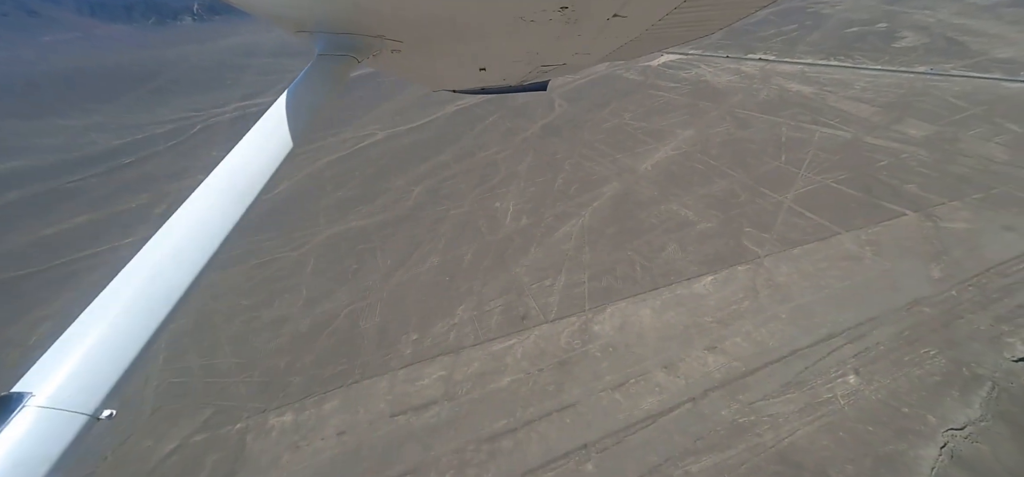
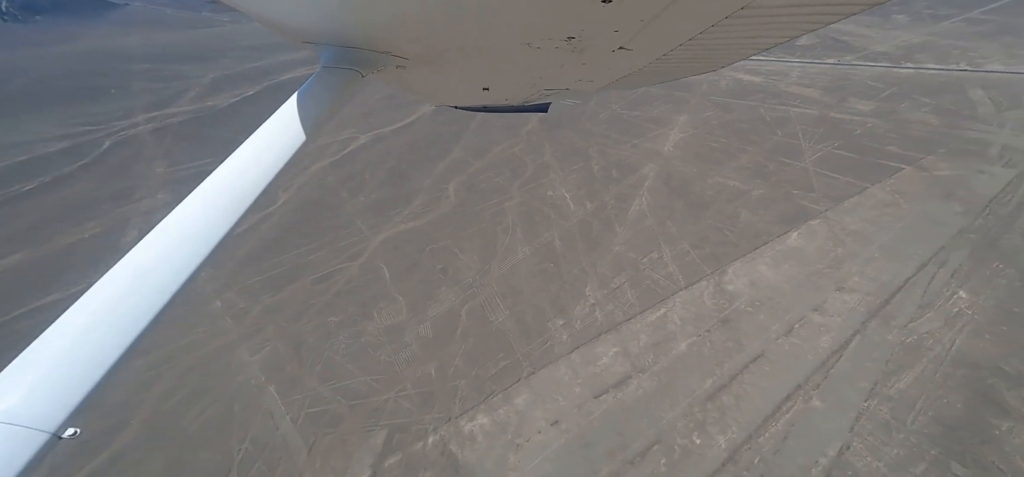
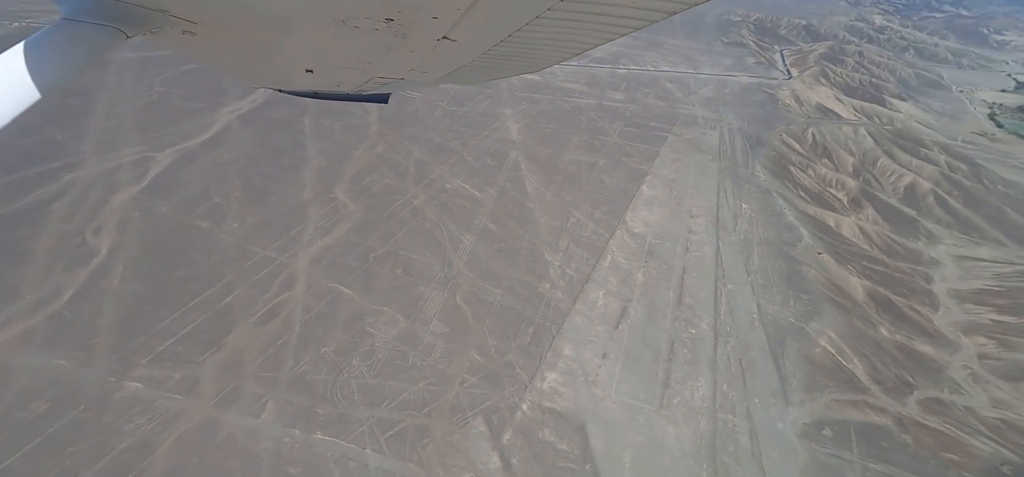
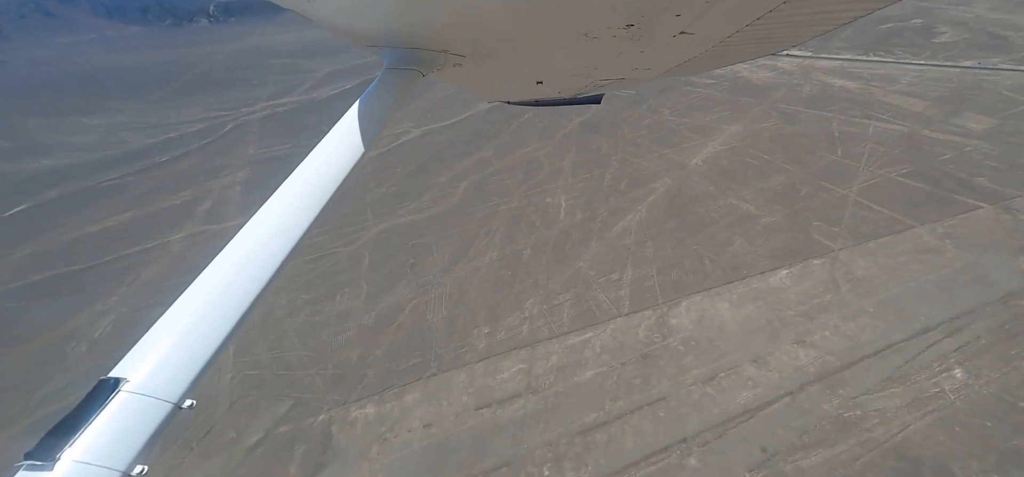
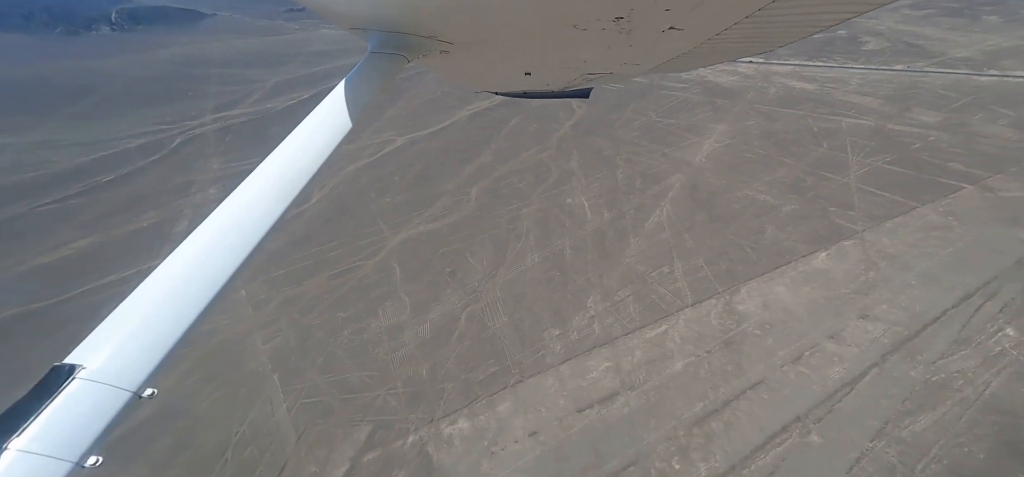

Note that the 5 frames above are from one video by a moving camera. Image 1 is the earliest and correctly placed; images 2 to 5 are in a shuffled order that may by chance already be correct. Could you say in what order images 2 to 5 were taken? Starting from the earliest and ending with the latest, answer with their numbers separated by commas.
4, 5, 2, 3
